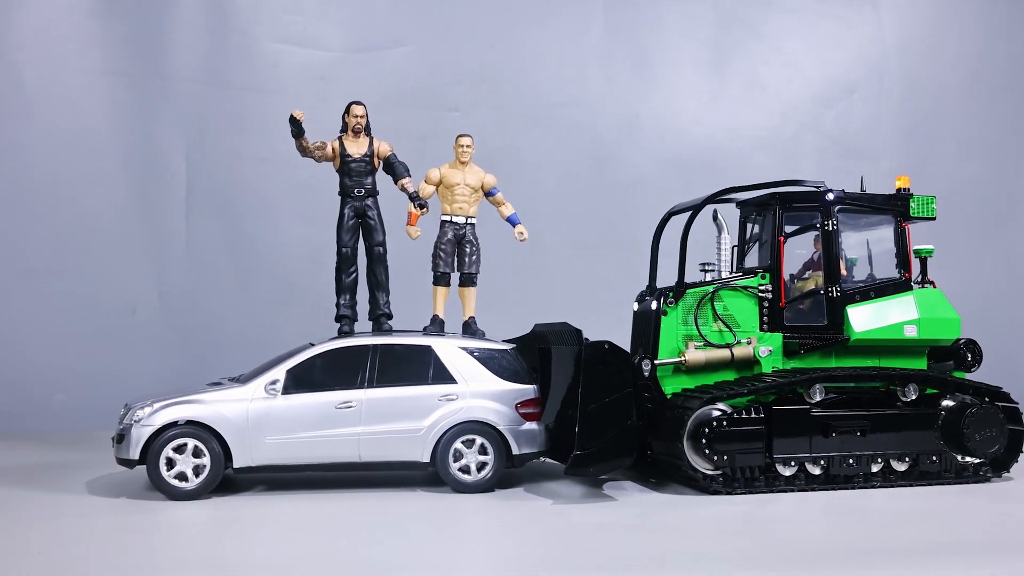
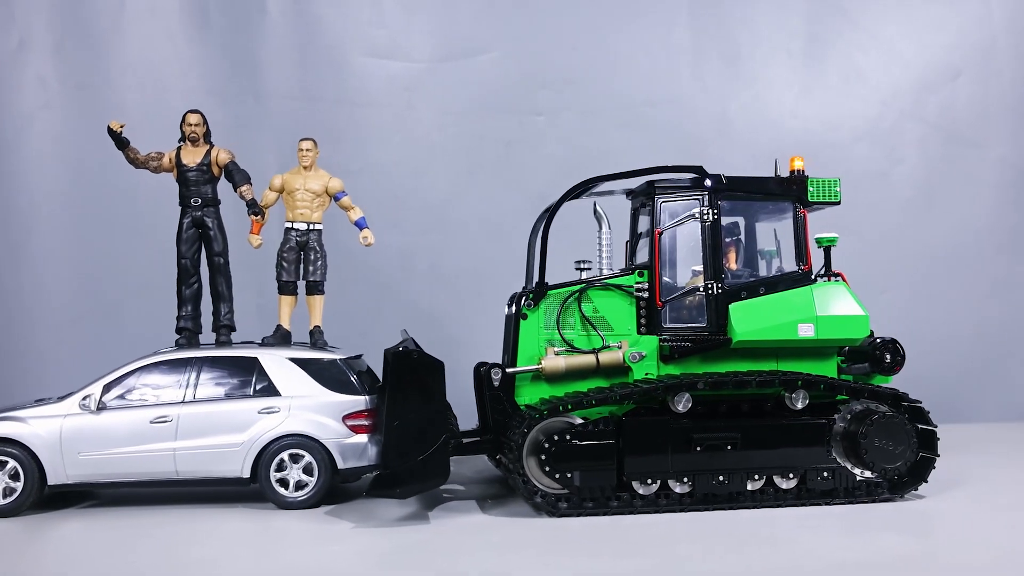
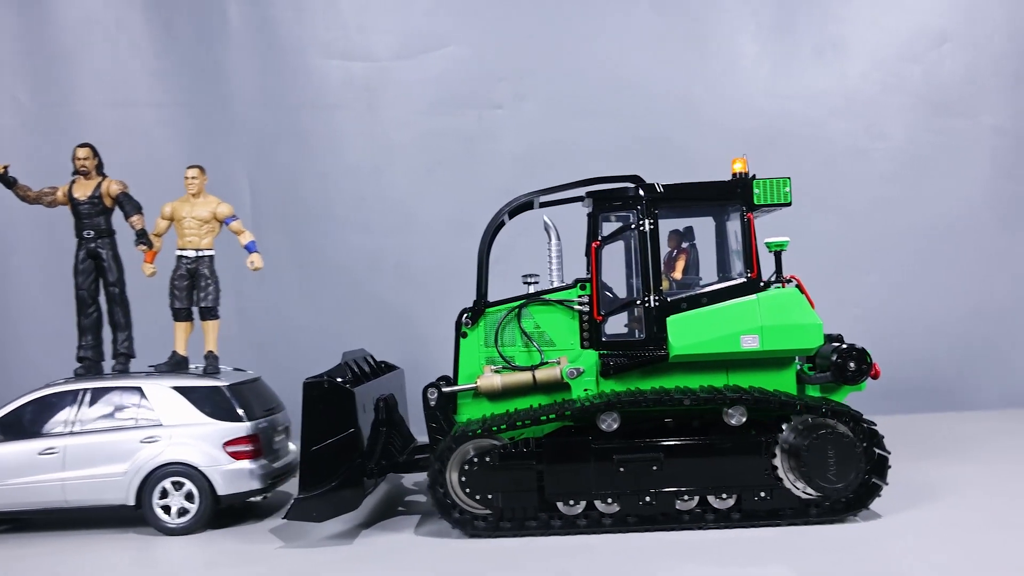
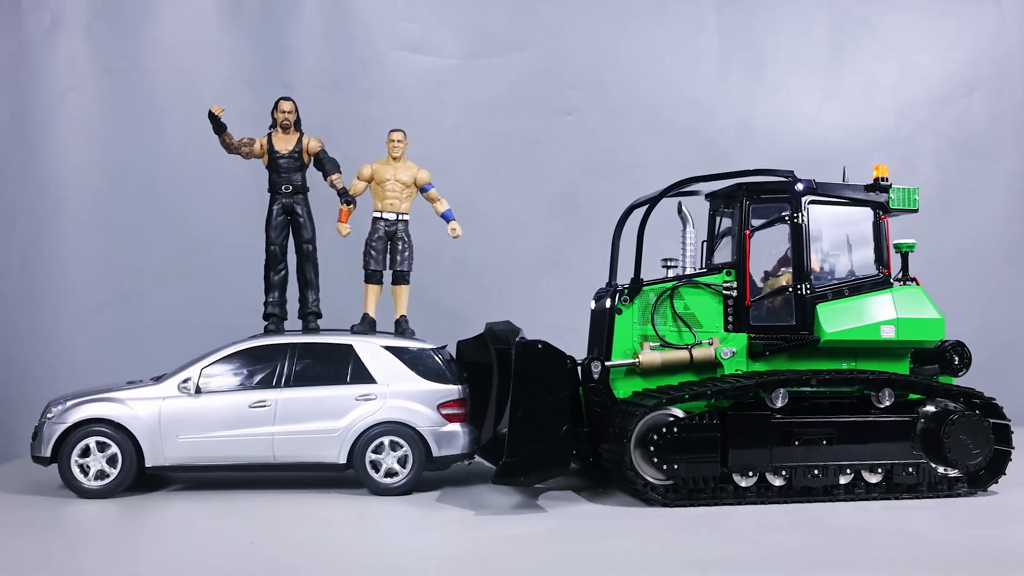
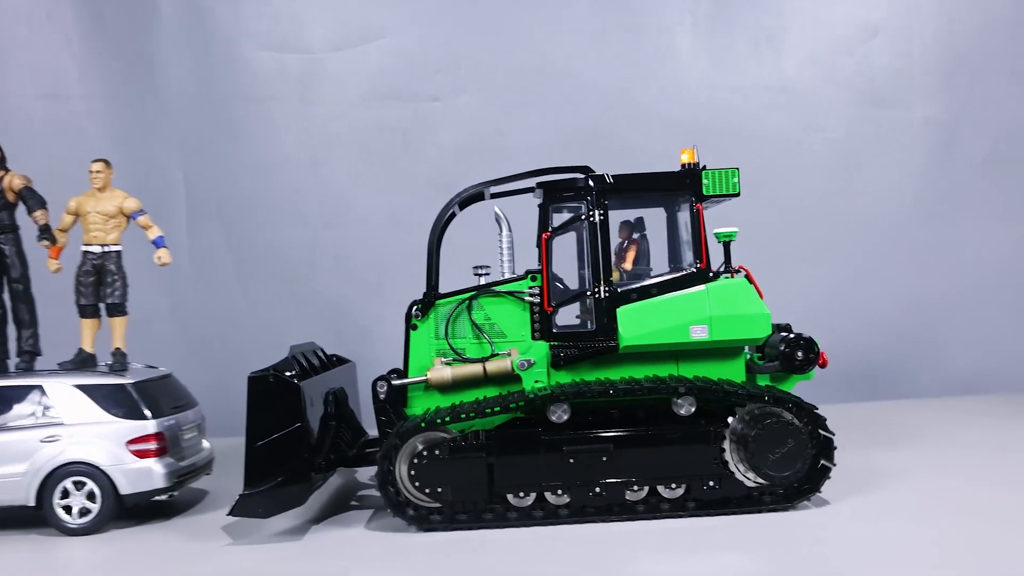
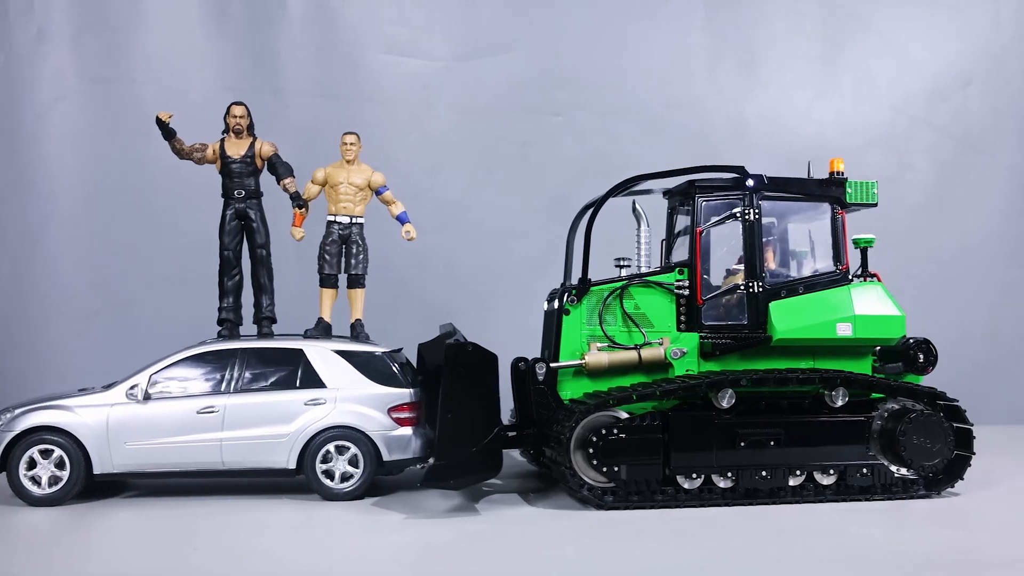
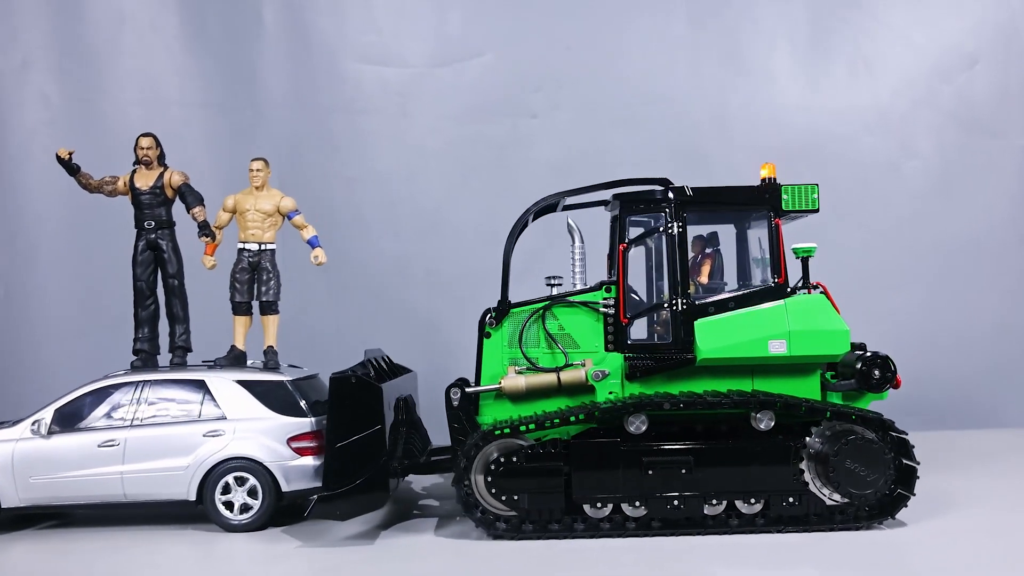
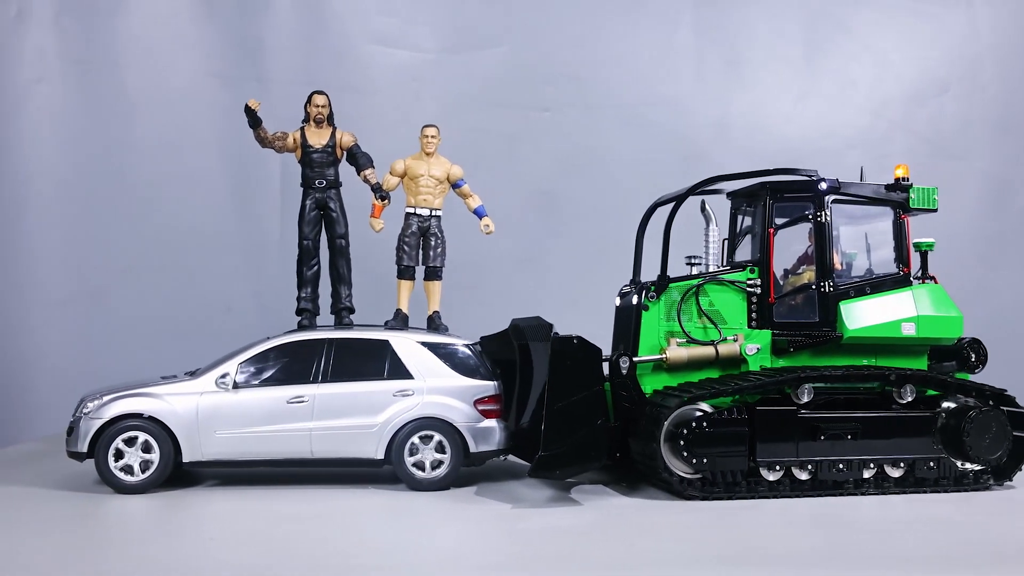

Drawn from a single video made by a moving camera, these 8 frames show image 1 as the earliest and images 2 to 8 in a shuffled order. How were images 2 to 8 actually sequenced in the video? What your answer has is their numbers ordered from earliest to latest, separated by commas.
8, 4, 6, 2, 7, 3, 5
